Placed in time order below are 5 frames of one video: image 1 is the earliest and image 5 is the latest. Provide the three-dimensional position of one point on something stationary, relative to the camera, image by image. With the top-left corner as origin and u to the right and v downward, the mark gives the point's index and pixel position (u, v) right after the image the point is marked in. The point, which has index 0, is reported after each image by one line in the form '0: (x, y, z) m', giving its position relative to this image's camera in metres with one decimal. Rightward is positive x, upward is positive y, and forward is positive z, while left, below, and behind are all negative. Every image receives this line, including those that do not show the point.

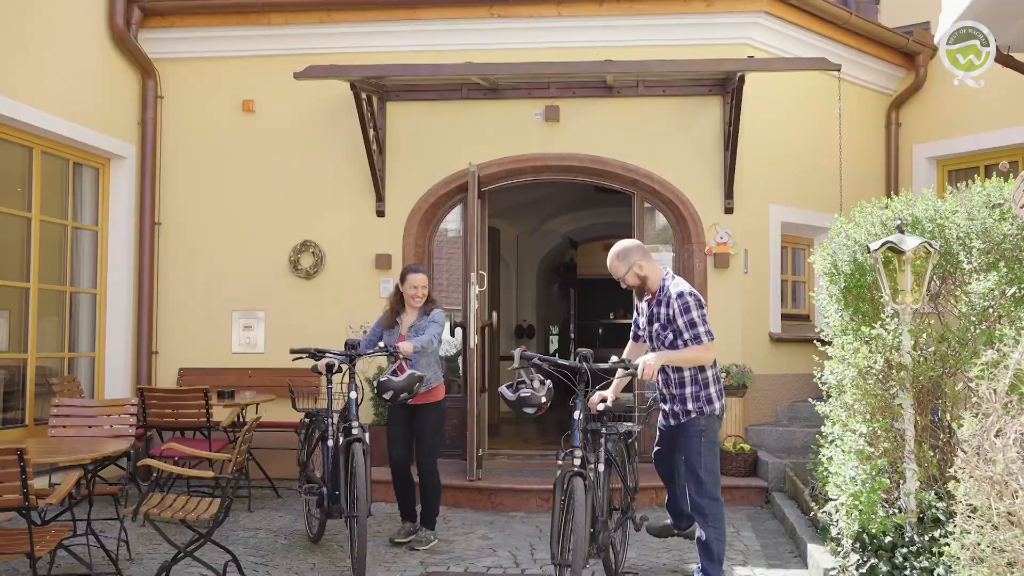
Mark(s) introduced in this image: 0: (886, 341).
0: (+1.7, -0.2, +4.4) m
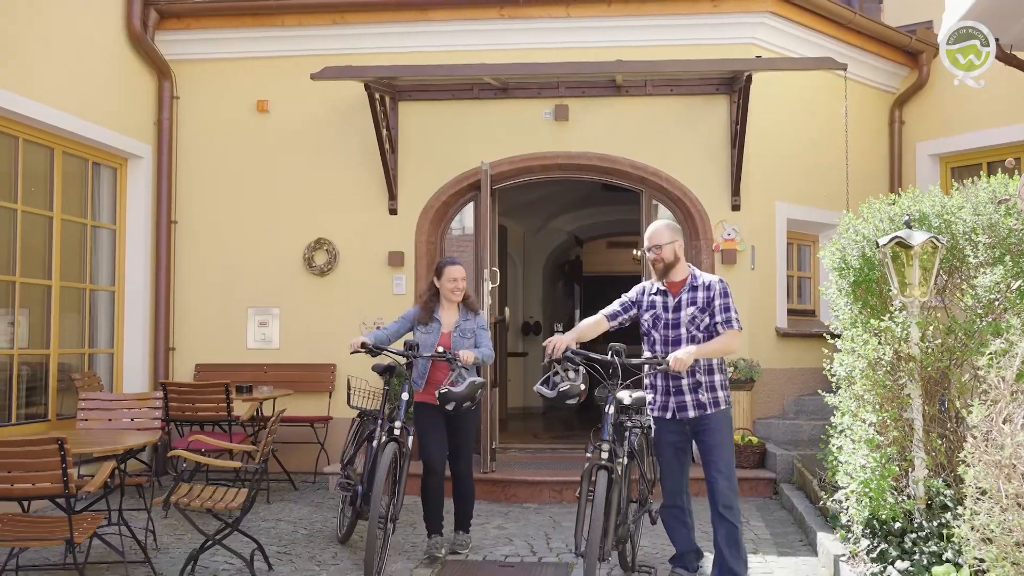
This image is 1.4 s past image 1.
0: (+1.8, -0.2, +4.5) m
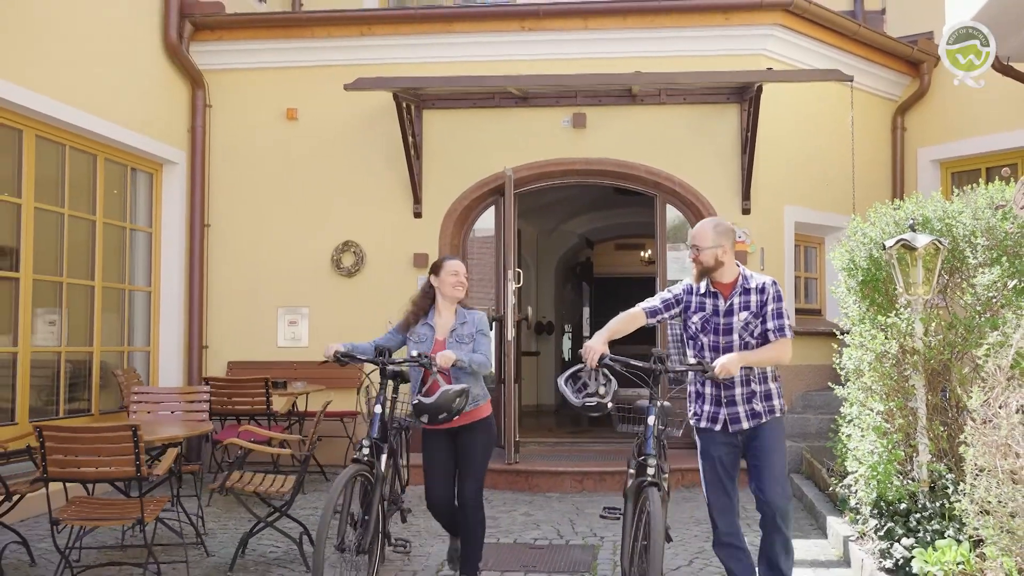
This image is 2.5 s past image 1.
0: (+2.0, -0.2, +4.9) m
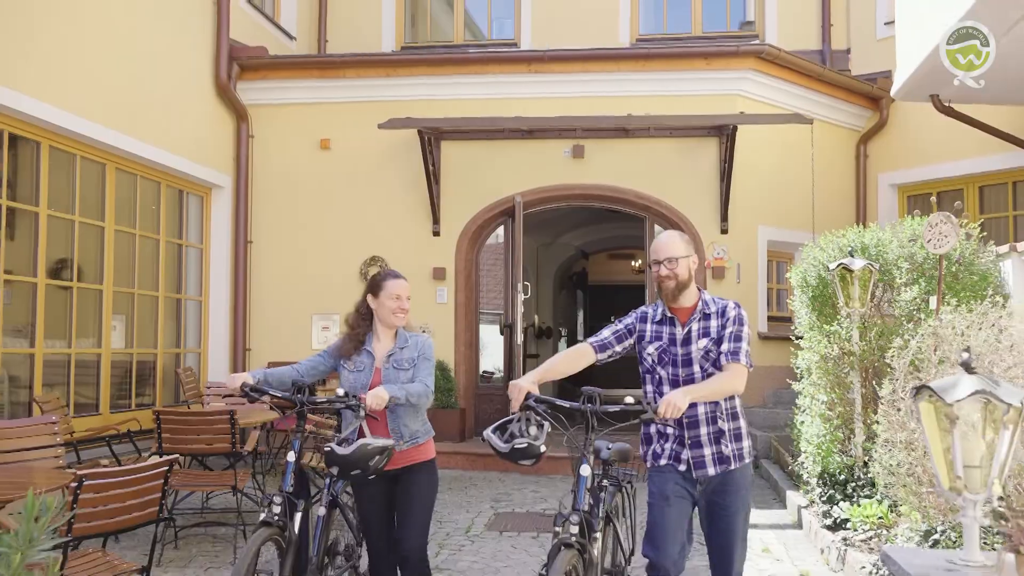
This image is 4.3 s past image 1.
0: (+2.1, -0.3, +6.0) m
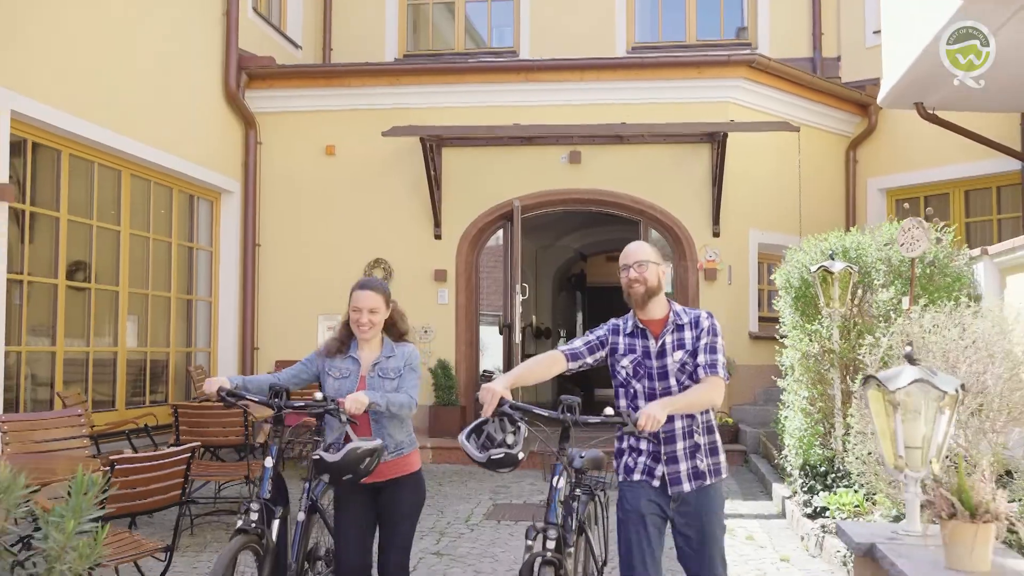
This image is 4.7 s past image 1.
0: (+2.1, -0.3, +6.4) m
